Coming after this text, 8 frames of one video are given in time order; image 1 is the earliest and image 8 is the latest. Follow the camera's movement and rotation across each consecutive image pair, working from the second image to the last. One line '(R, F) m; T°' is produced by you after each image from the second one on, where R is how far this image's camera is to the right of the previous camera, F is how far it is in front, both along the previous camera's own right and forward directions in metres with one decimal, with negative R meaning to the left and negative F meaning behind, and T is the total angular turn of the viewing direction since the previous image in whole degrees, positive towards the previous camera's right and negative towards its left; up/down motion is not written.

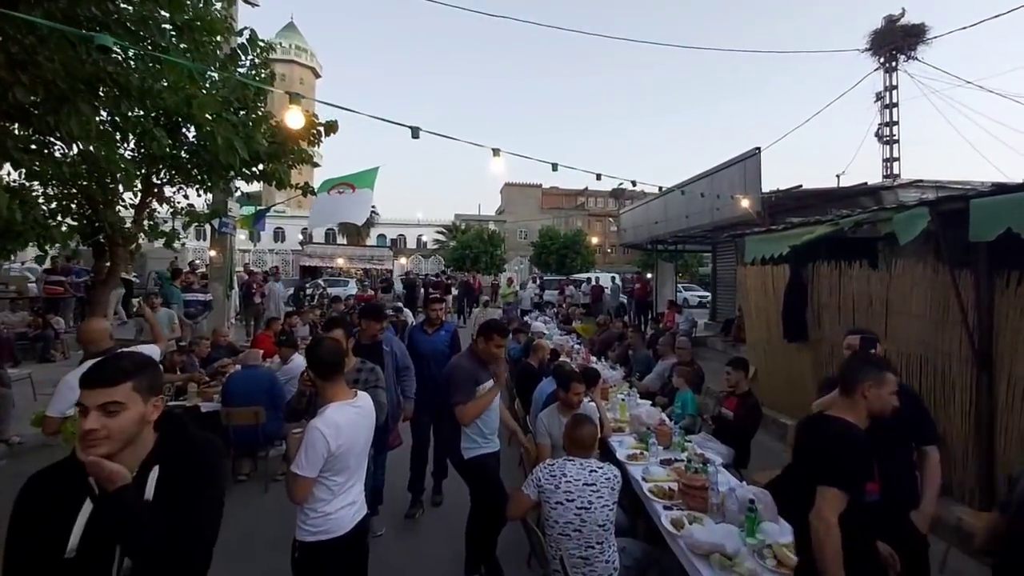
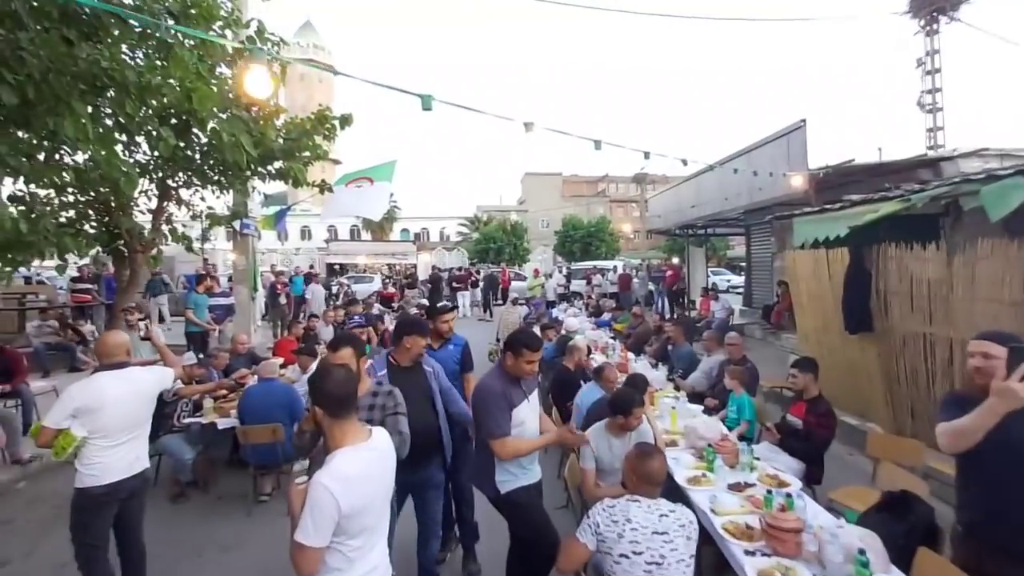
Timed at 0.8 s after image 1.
(-0.1, +0.6) m; -3°
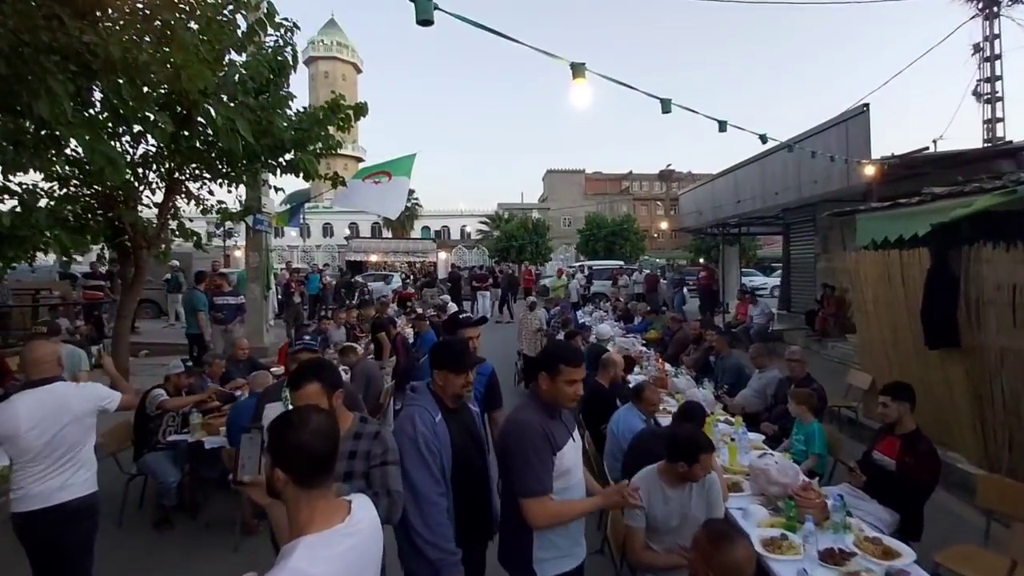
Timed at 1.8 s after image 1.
(-0.1, +0.9) m; -2°
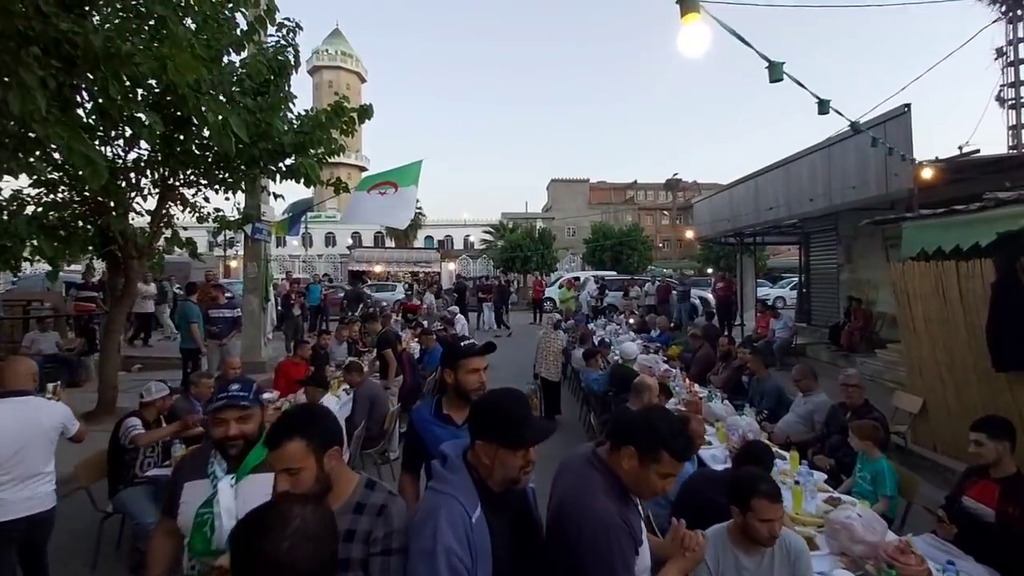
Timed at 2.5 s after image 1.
(-0.2, +0.7) m; 0°
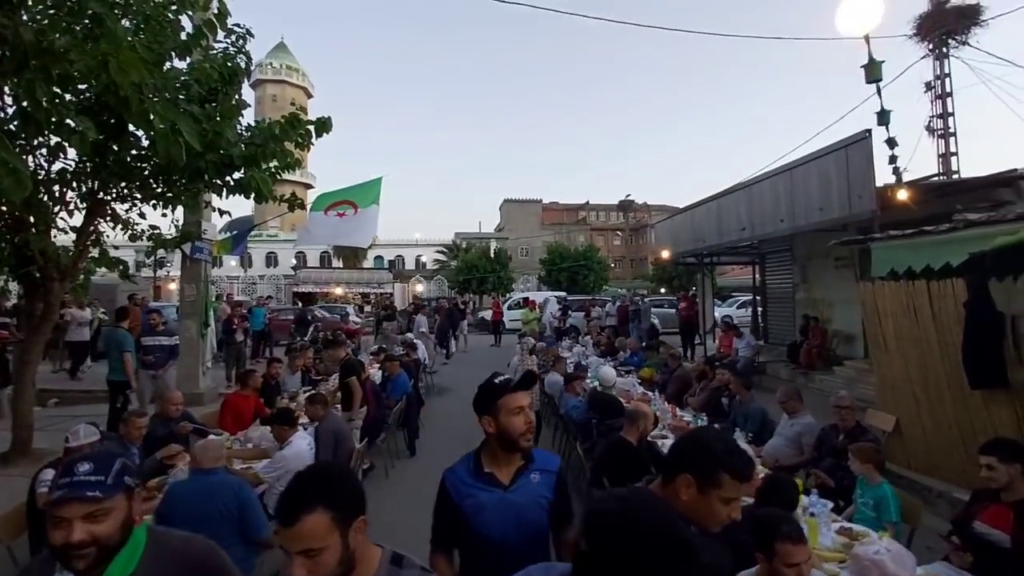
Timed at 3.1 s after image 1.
(-0.3, +0.4) m; +5°
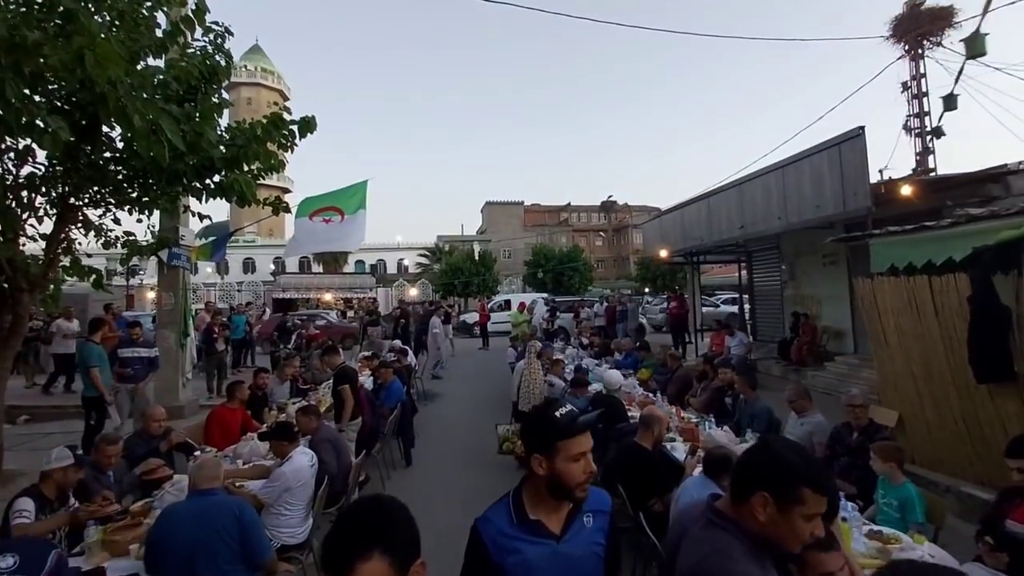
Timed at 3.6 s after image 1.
(-0.3, +0.2) m; +2°
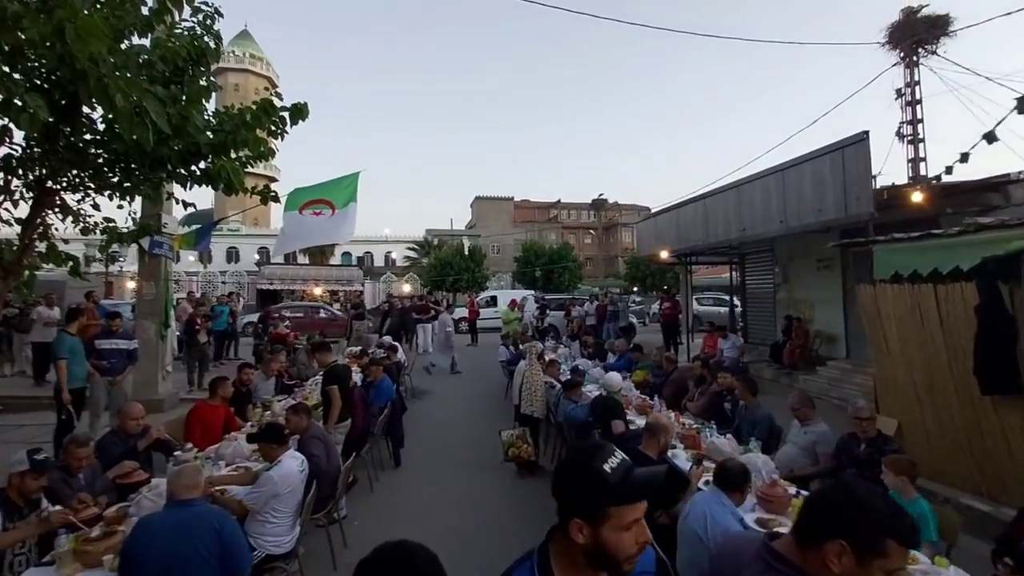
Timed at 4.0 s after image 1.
(-0.2, +0.2) m; +1°
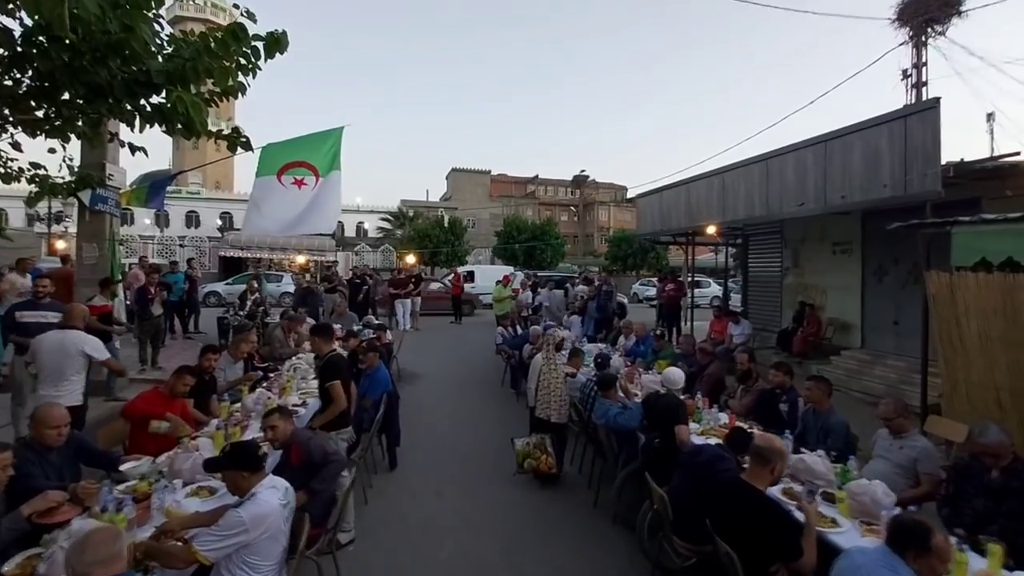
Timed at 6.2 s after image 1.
(-0.7, +1.3) m; +4°
